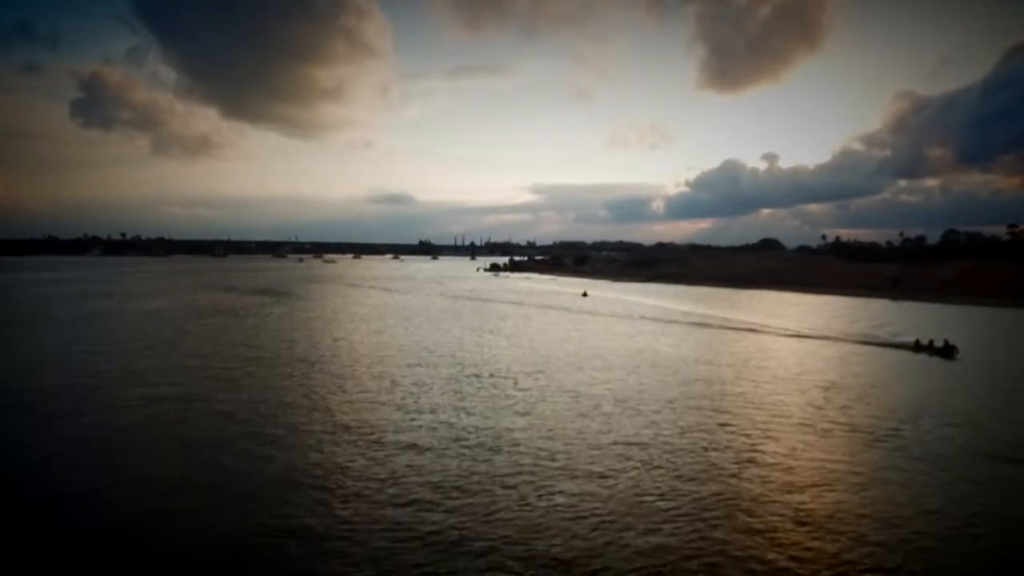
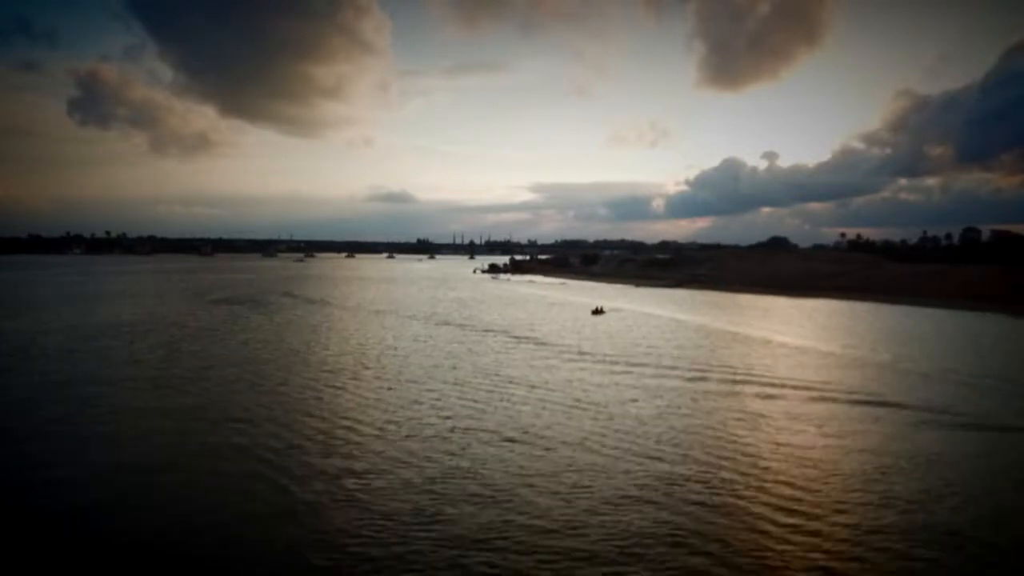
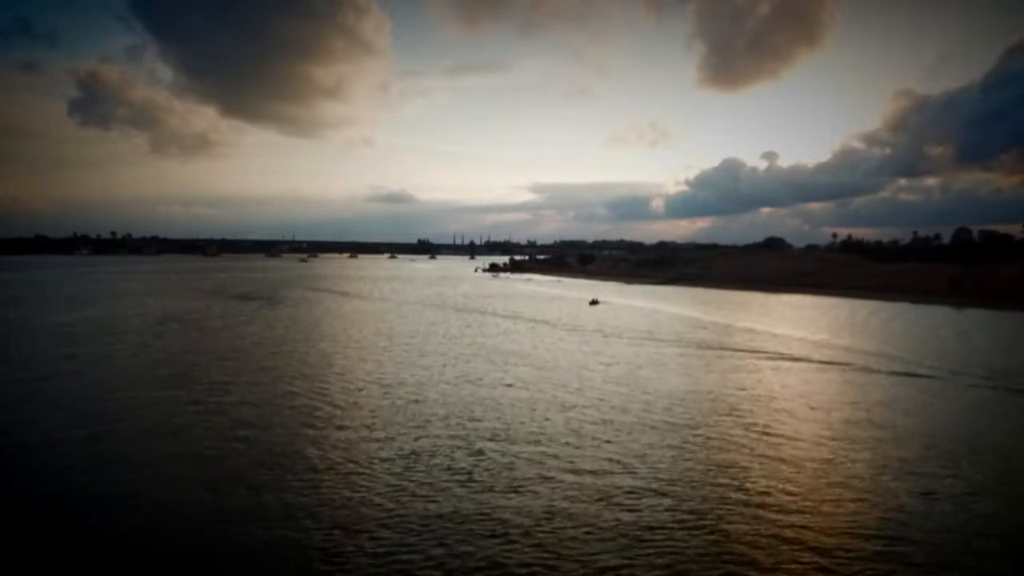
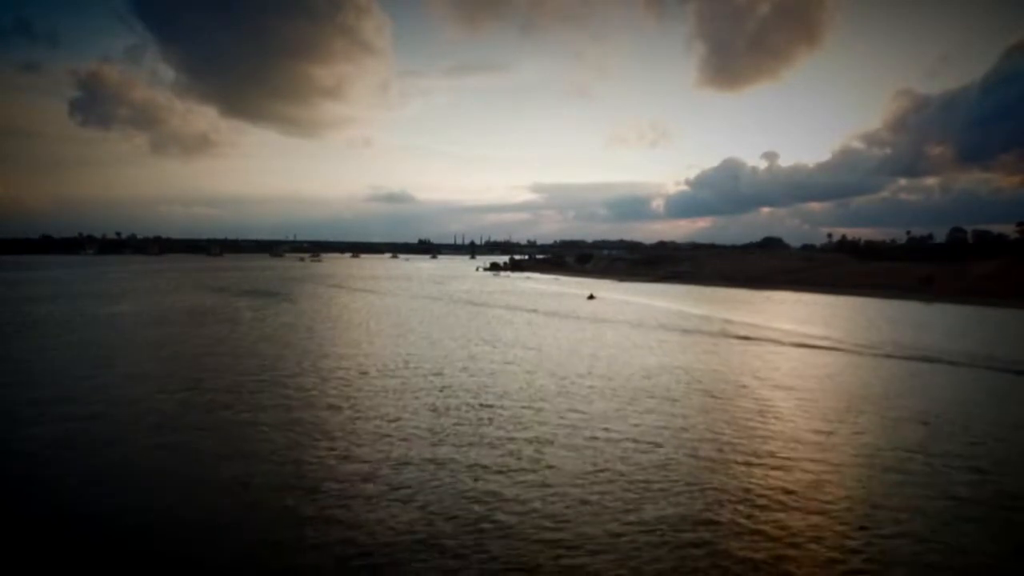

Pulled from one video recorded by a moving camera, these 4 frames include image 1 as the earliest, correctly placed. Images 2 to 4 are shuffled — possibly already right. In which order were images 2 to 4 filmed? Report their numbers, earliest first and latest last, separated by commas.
4, 3, 2
